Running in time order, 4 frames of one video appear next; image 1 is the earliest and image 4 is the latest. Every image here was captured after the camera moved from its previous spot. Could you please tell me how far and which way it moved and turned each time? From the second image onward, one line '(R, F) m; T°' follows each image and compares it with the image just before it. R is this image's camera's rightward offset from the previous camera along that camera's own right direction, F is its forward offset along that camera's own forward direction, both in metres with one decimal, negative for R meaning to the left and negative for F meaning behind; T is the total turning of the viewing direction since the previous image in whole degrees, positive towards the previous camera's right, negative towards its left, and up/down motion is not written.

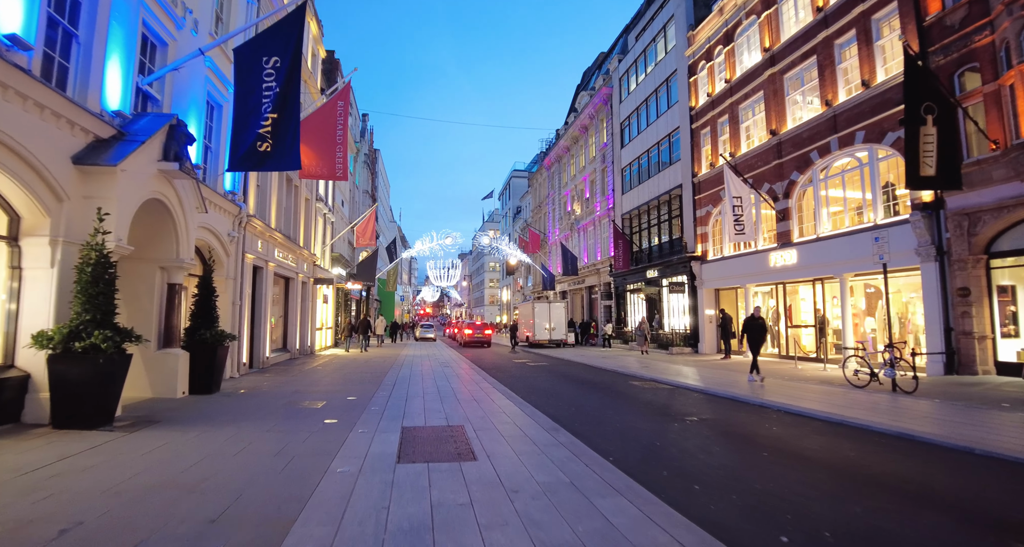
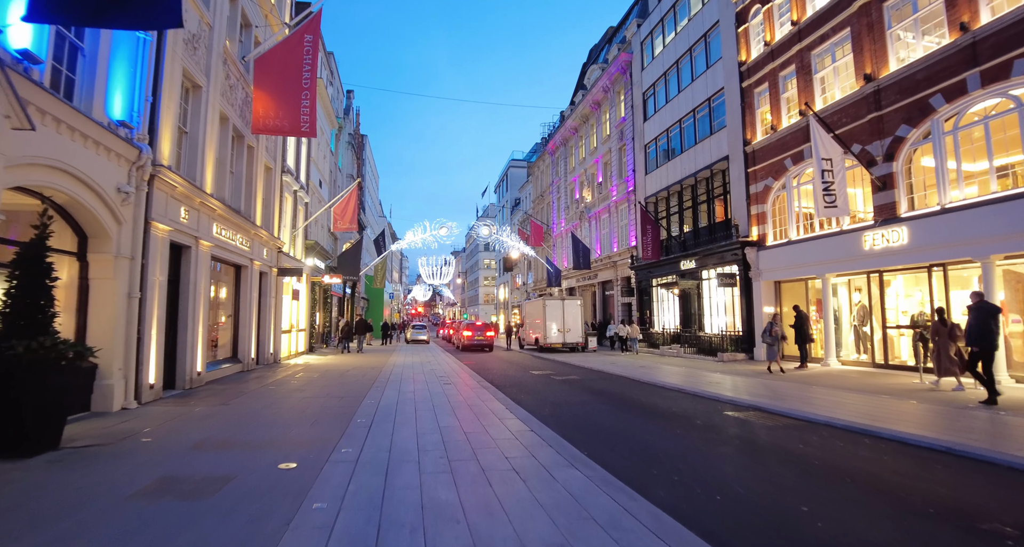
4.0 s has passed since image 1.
(-0.8, +4.3) m; +1°
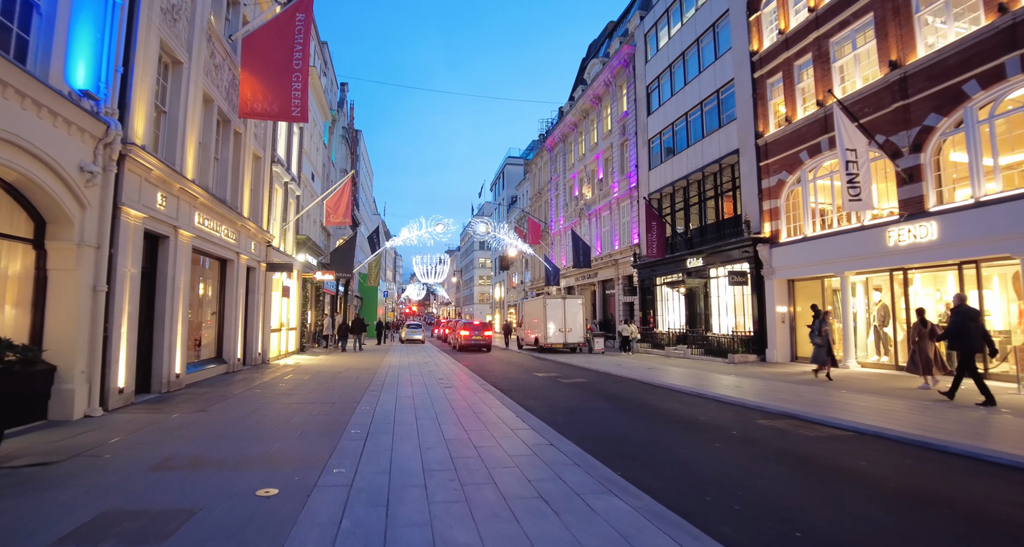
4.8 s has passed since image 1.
(-0.3, +0.9) m; +1°
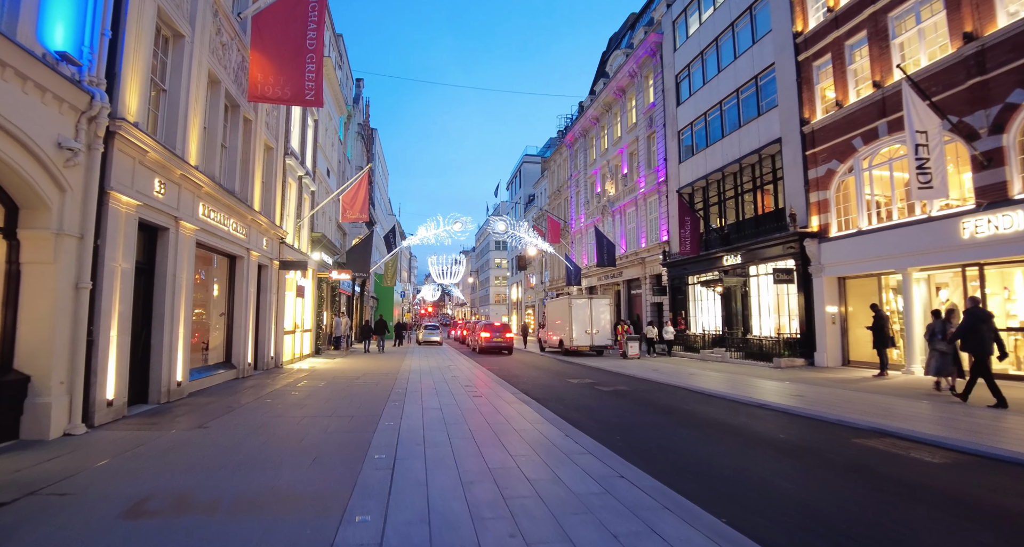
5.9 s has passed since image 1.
(-0.4, +1.2) m; -1°
